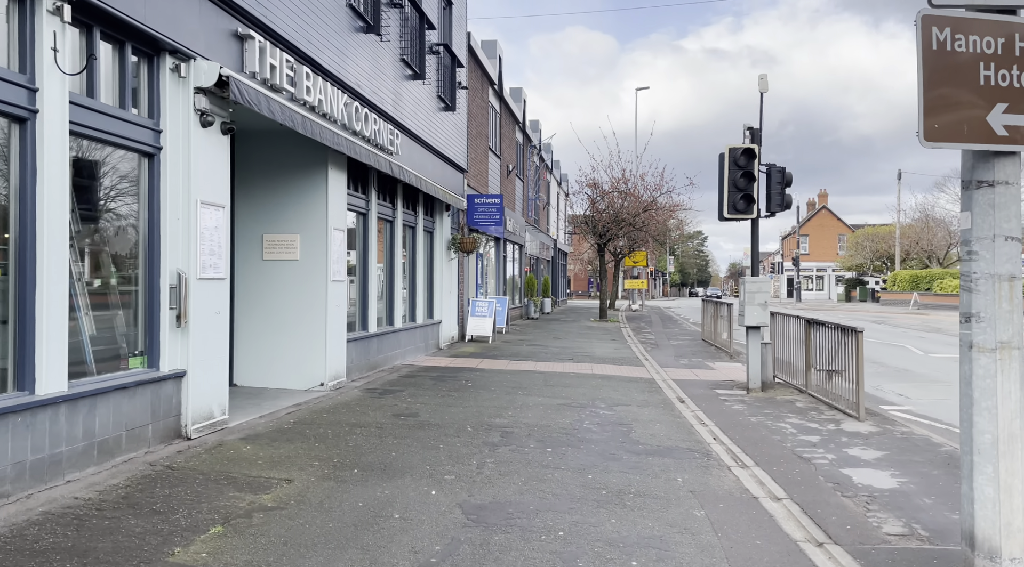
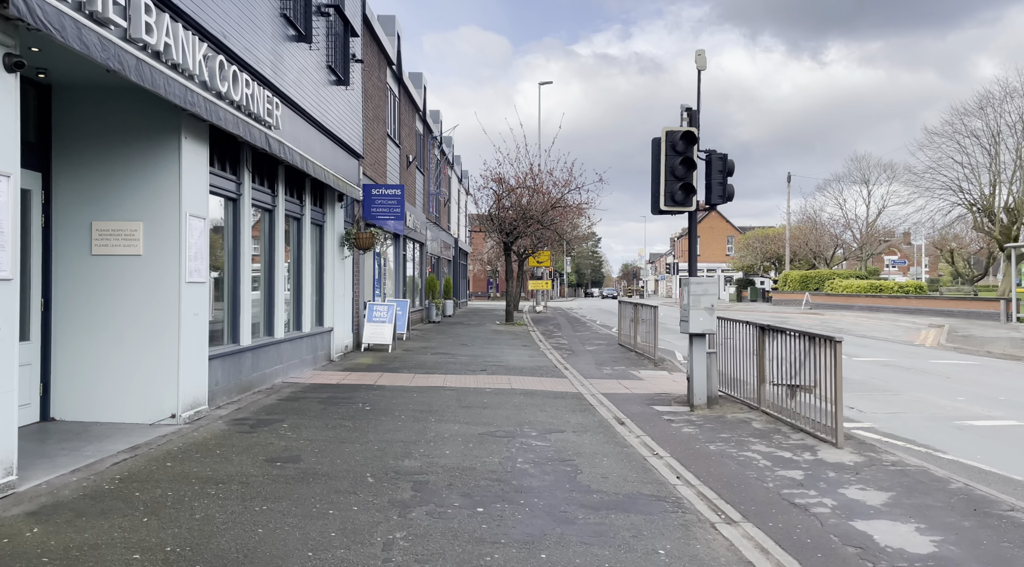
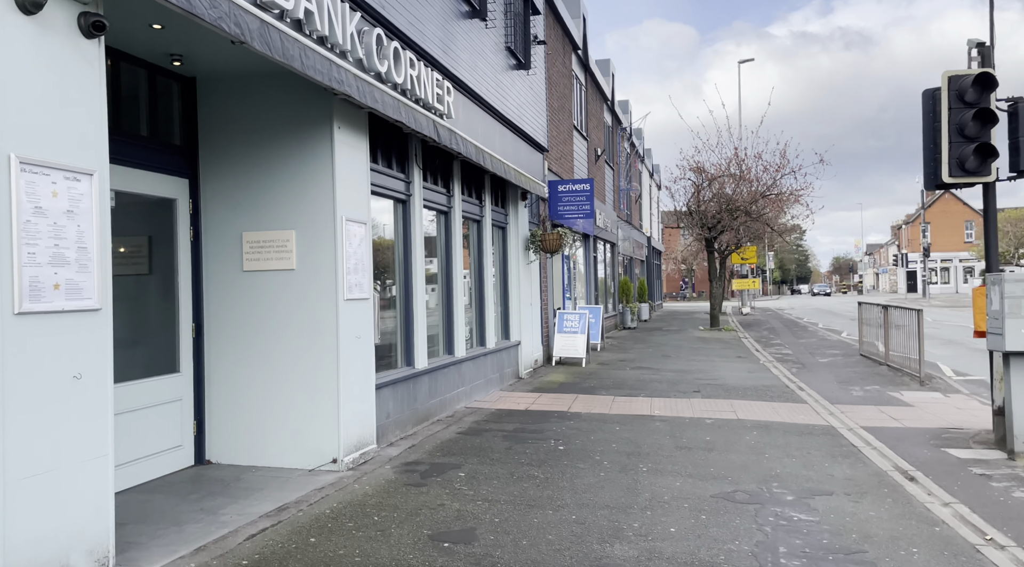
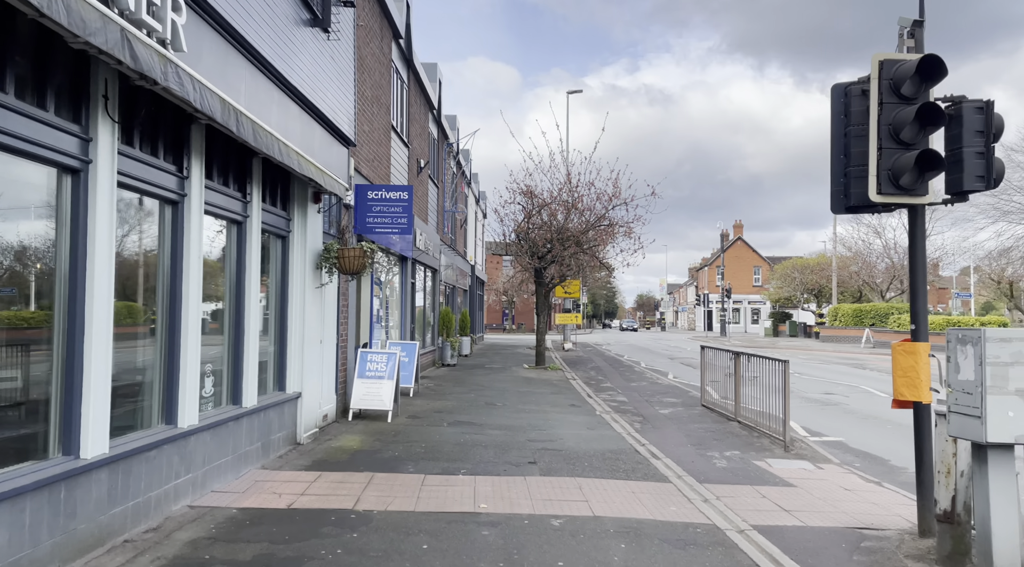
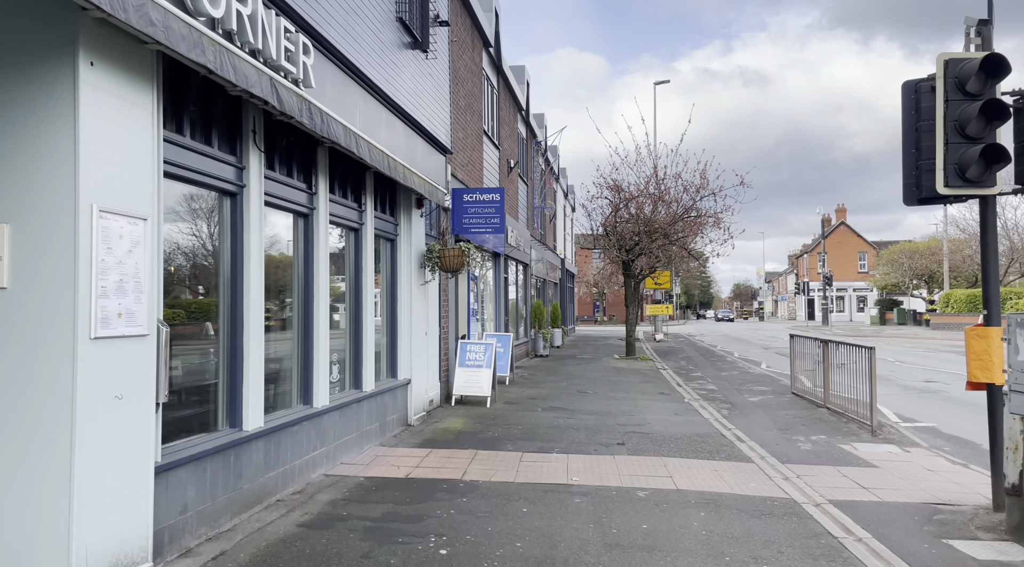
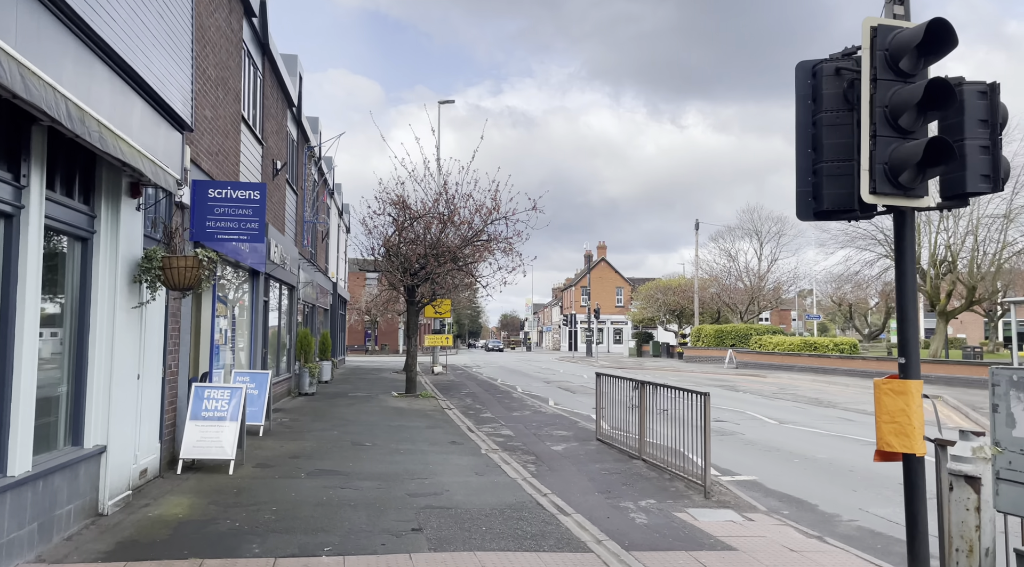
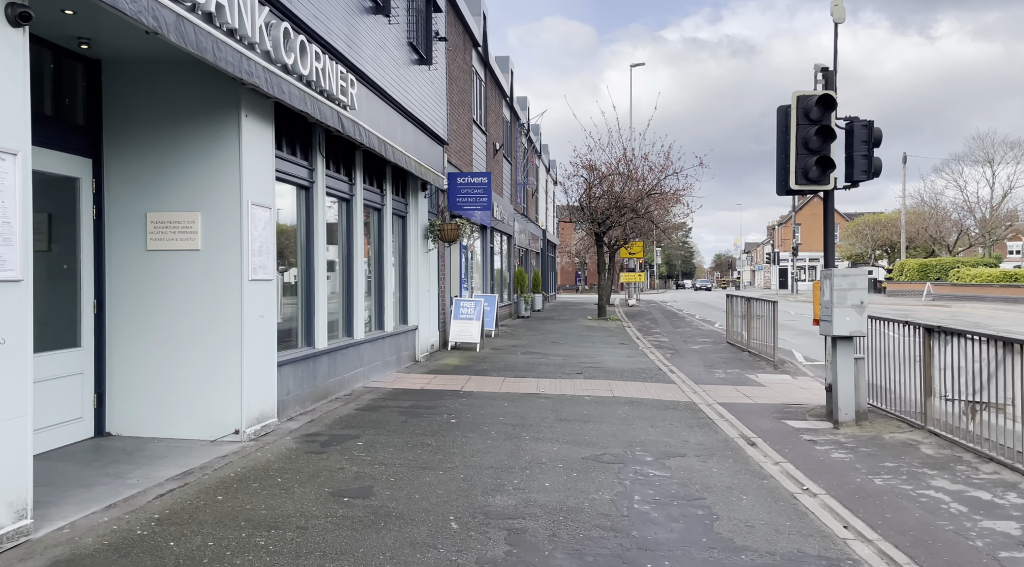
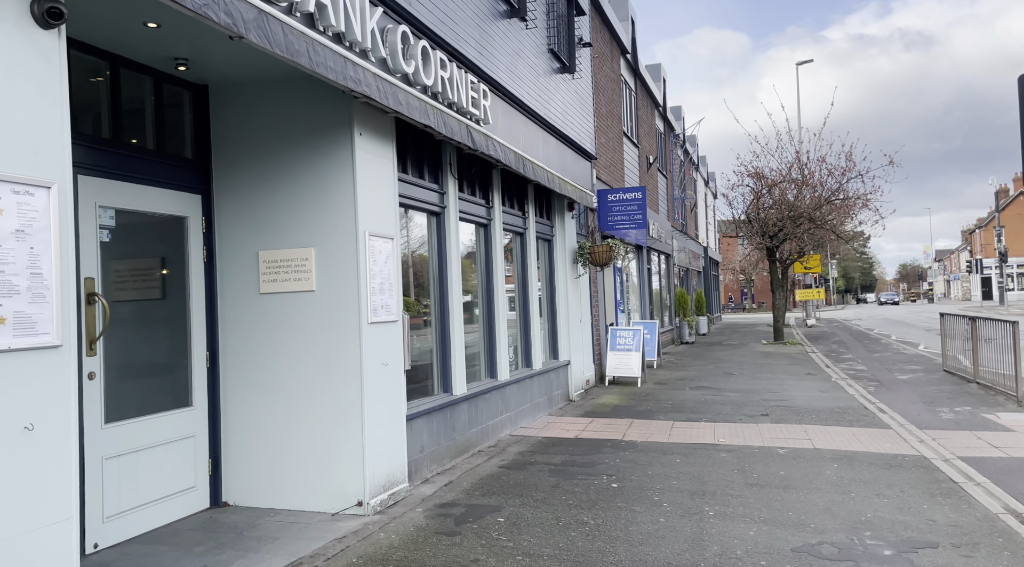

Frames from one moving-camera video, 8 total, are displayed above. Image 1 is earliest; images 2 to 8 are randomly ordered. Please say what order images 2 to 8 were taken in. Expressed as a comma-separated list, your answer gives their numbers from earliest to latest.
2, 7, 3, 8, 5, 4, 6
